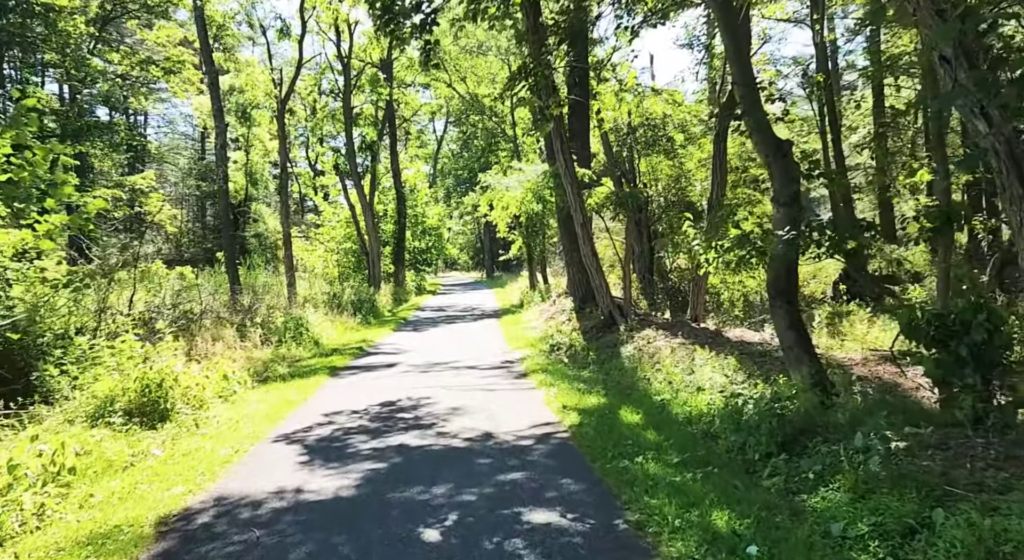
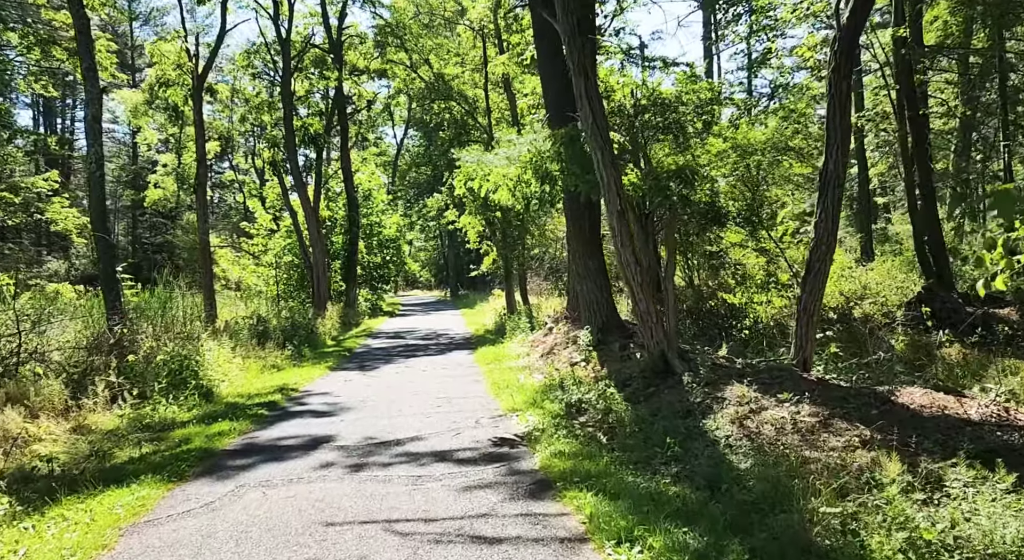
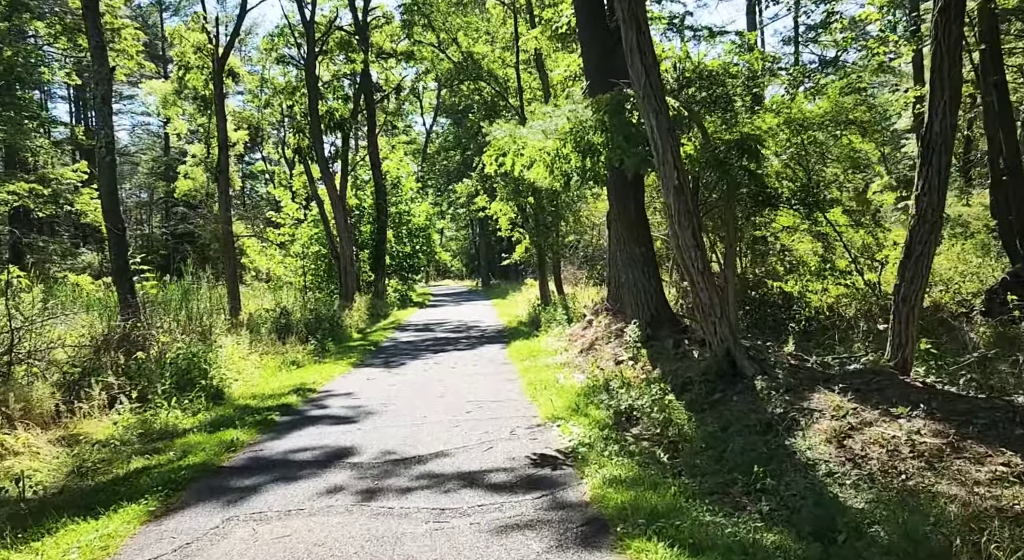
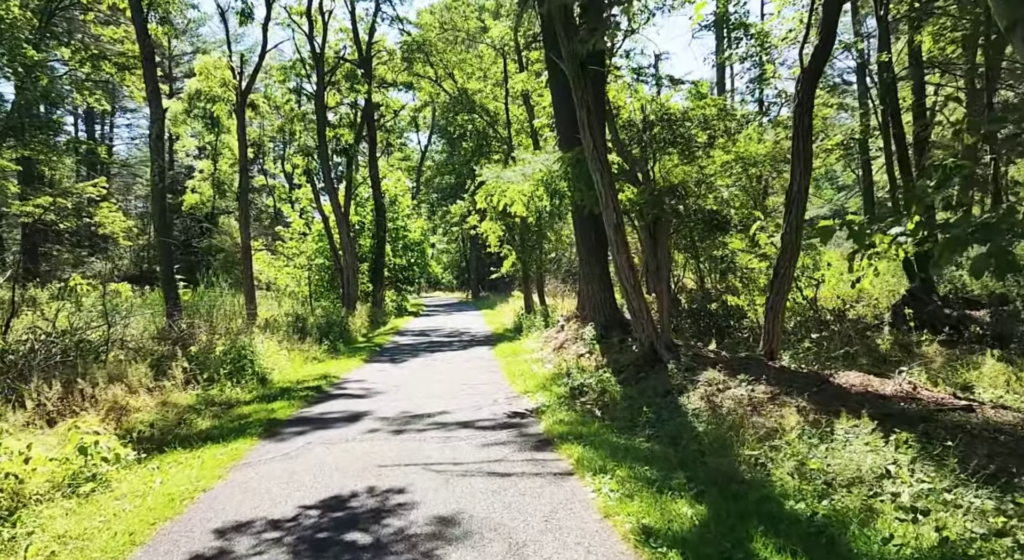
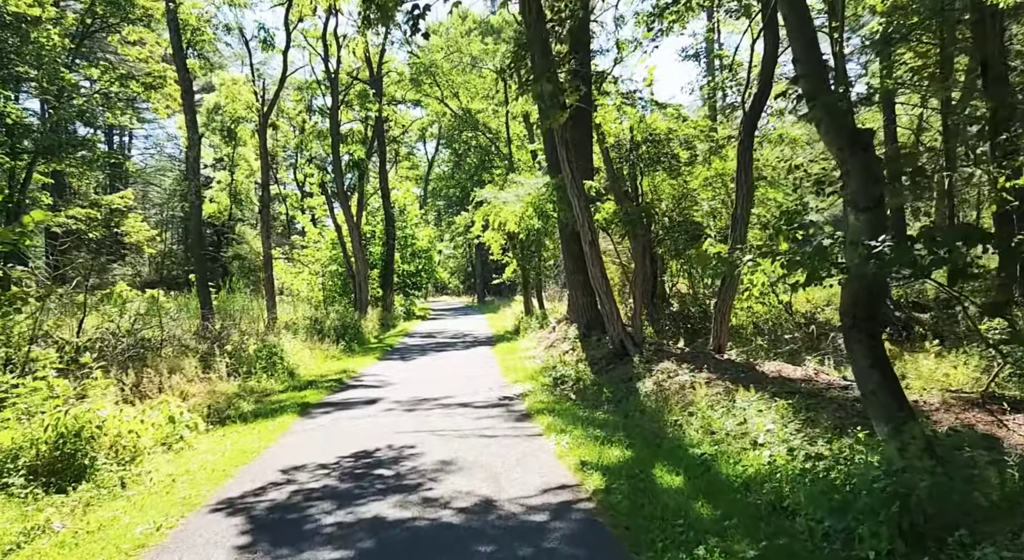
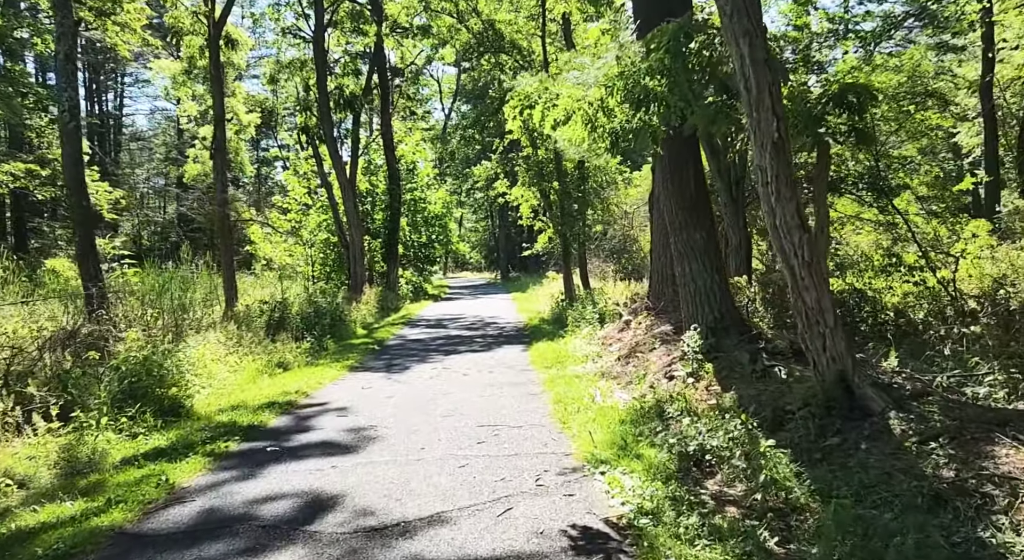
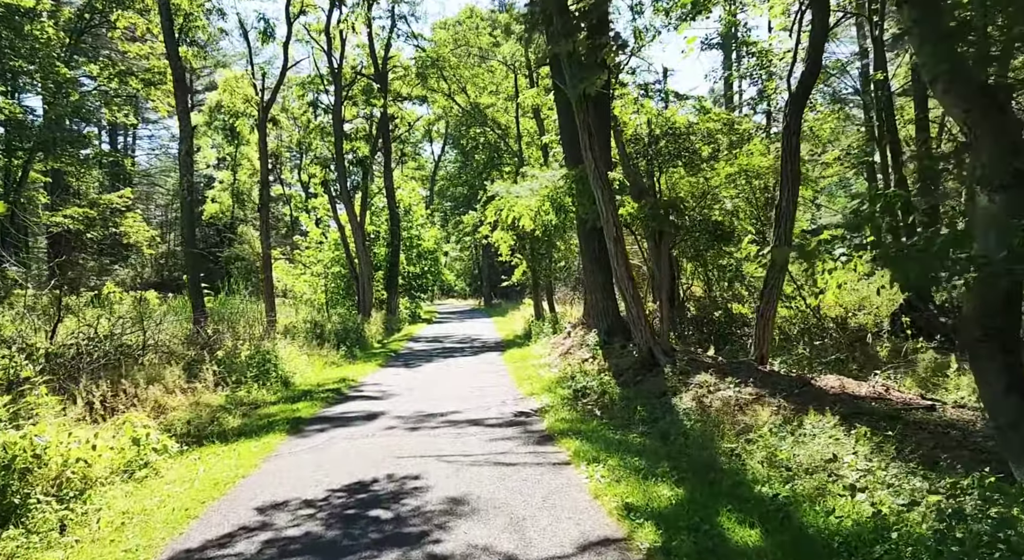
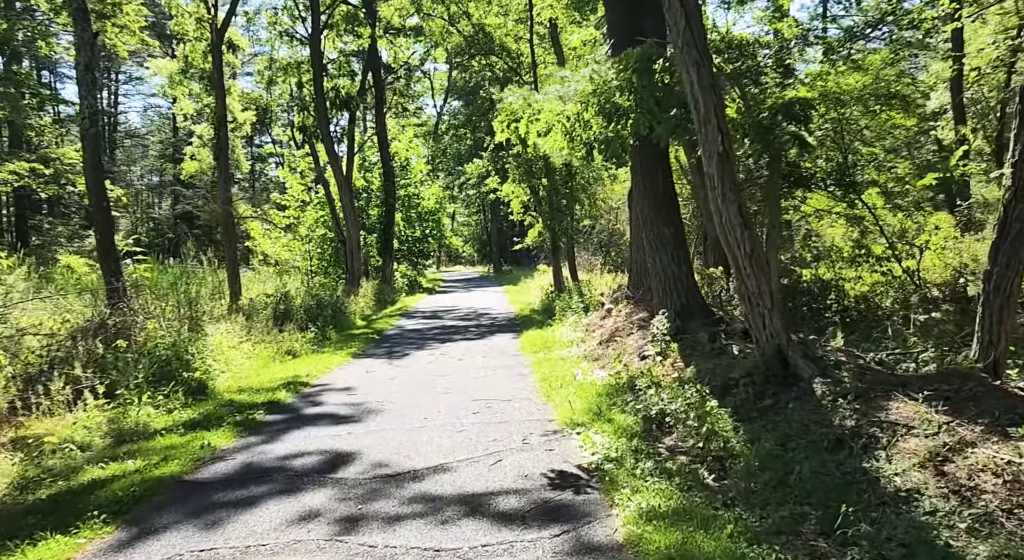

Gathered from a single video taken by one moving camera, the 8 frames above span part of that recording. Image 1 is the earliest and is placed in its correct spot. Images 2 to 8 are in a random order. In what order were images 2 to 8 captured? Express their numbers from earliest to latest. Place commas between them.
5, 7, 4, 2, 3, 8, 6
